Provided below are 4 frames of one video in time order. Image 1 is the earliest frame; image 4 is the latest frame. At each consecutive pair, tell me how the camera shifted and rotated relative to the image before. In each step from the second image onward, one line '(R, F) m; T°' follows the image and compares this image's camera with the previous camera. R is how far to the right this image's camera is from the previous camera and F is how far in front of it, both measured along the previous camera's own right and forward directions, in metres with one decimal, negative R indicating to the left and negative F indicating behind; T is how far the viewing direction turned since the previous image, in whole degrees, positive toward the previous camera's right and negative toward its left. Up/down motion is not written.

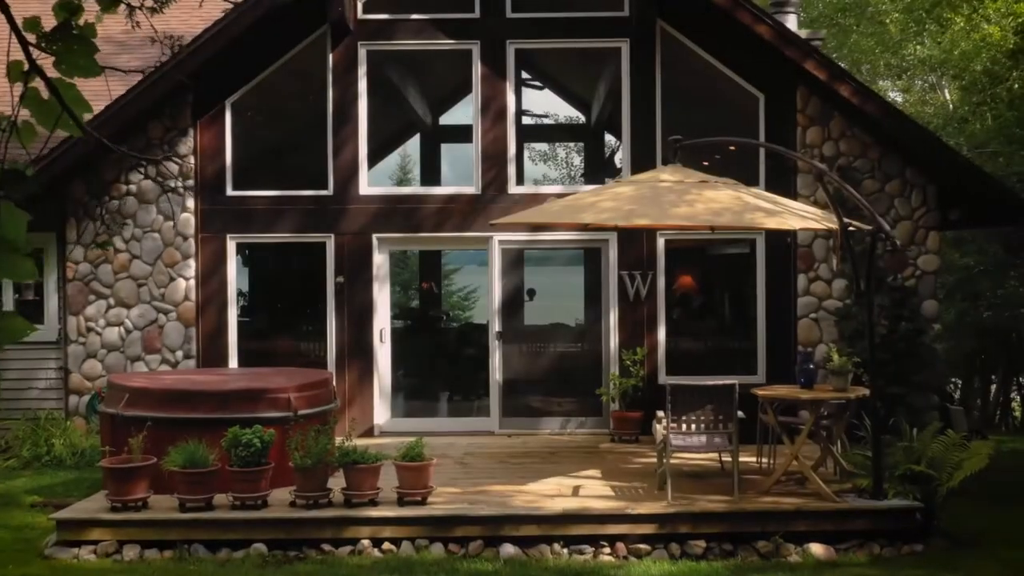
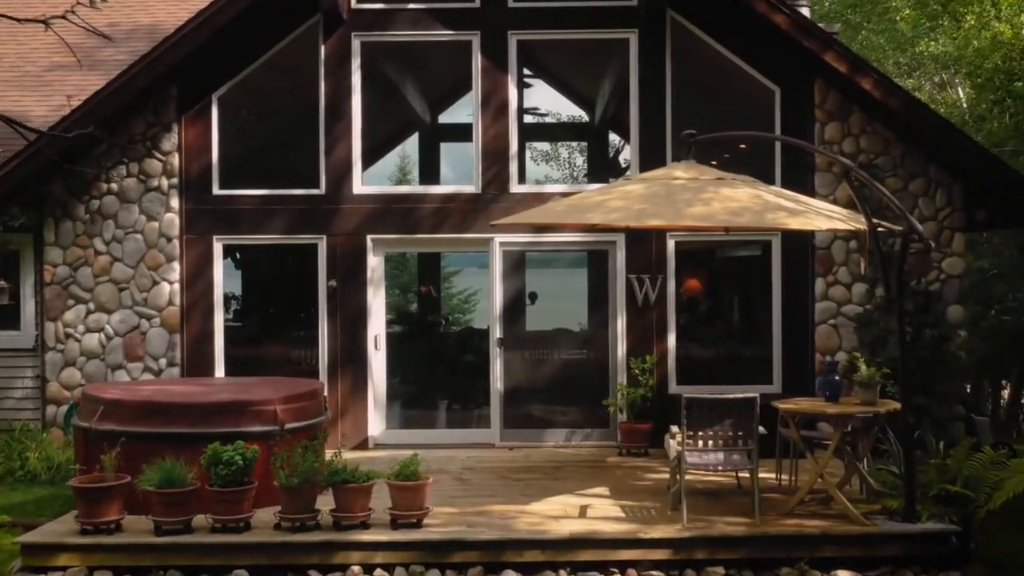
(0.0, +0.5) m; 0°
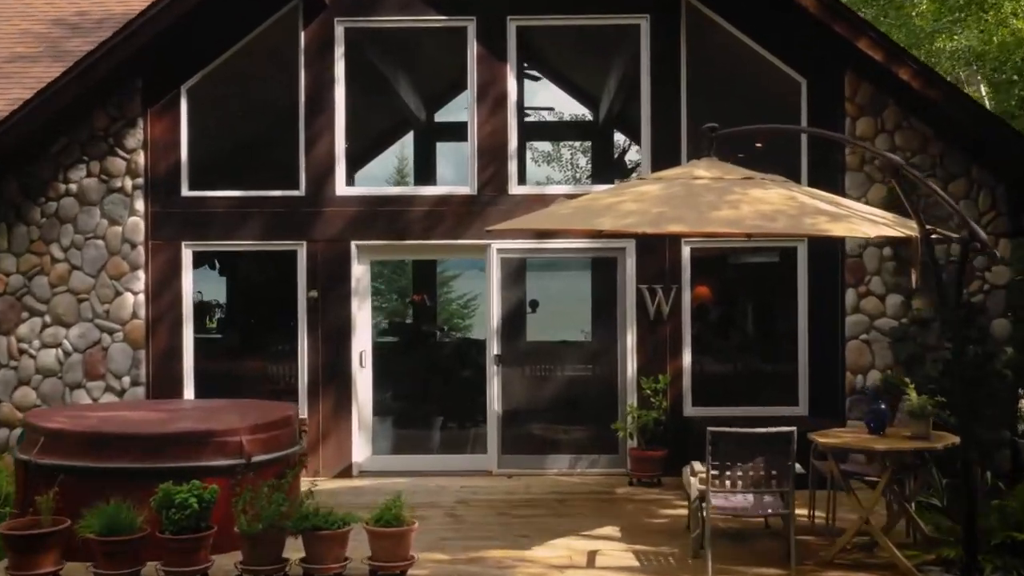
(0.0, +0.9) m; 0°
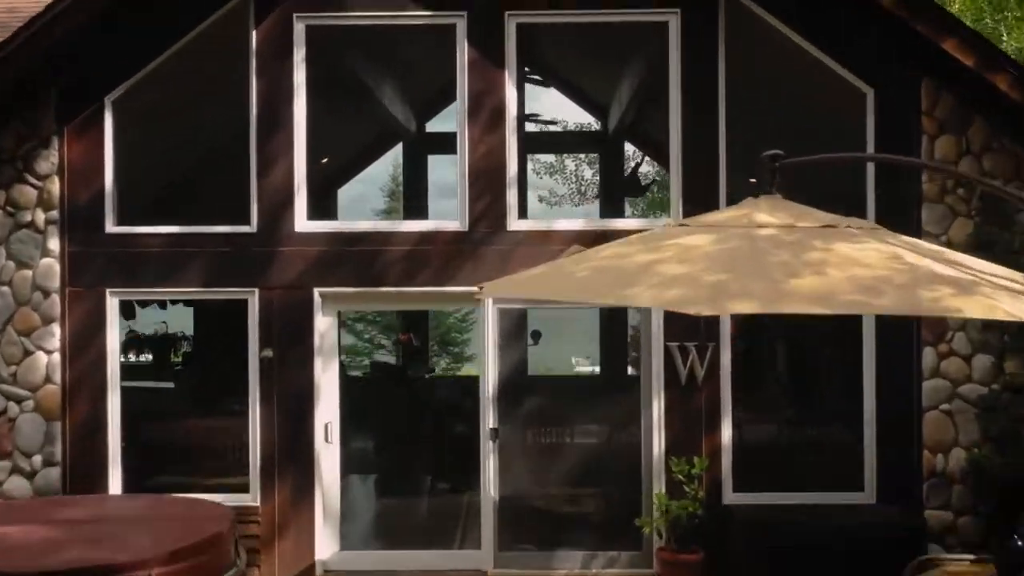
(0.0, +1.6) m; 0°
